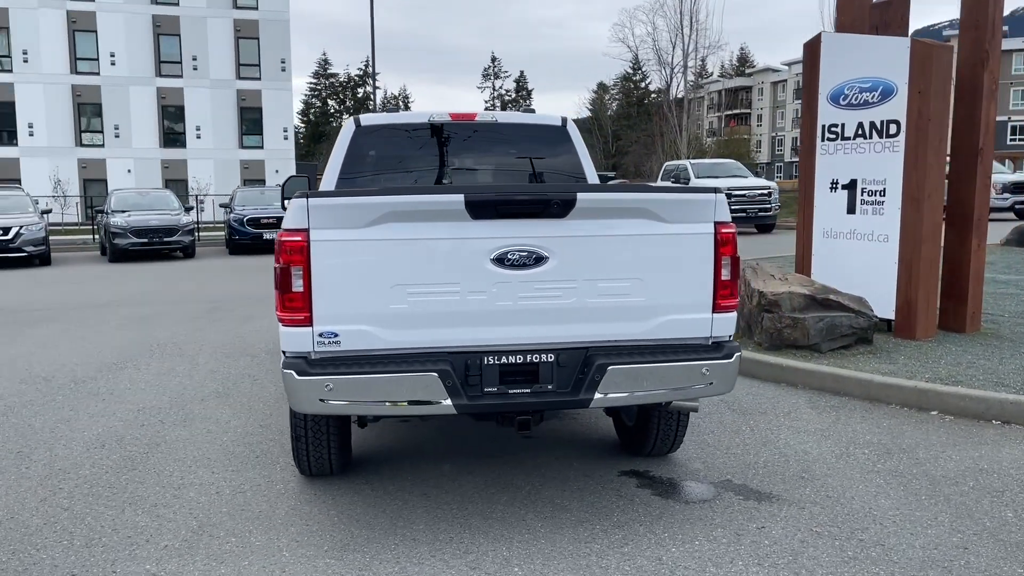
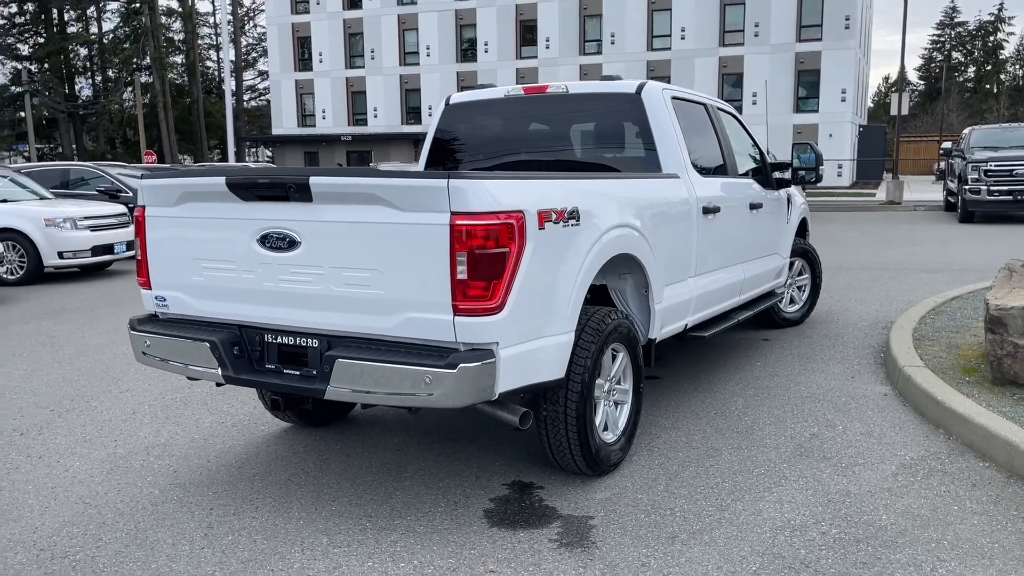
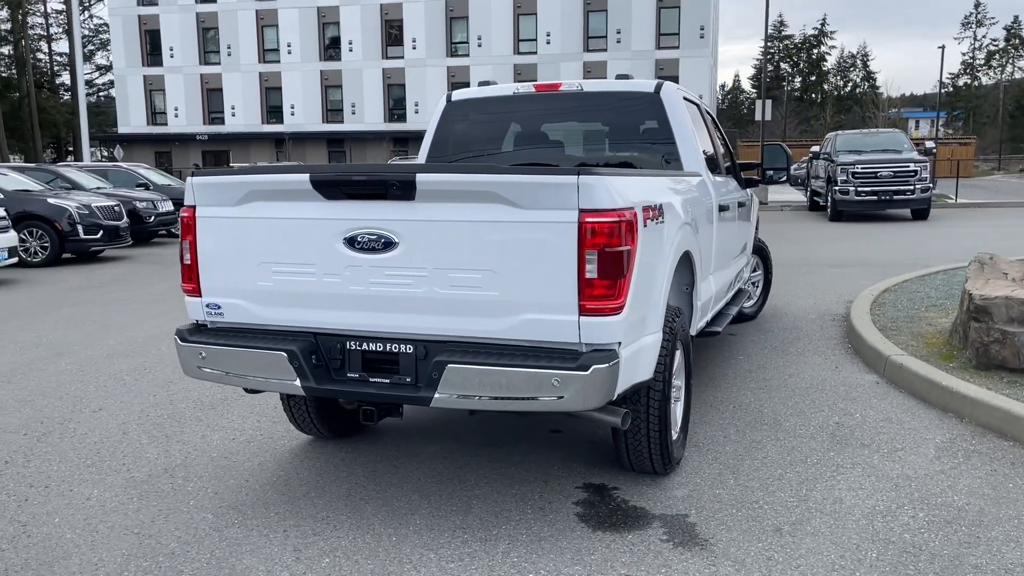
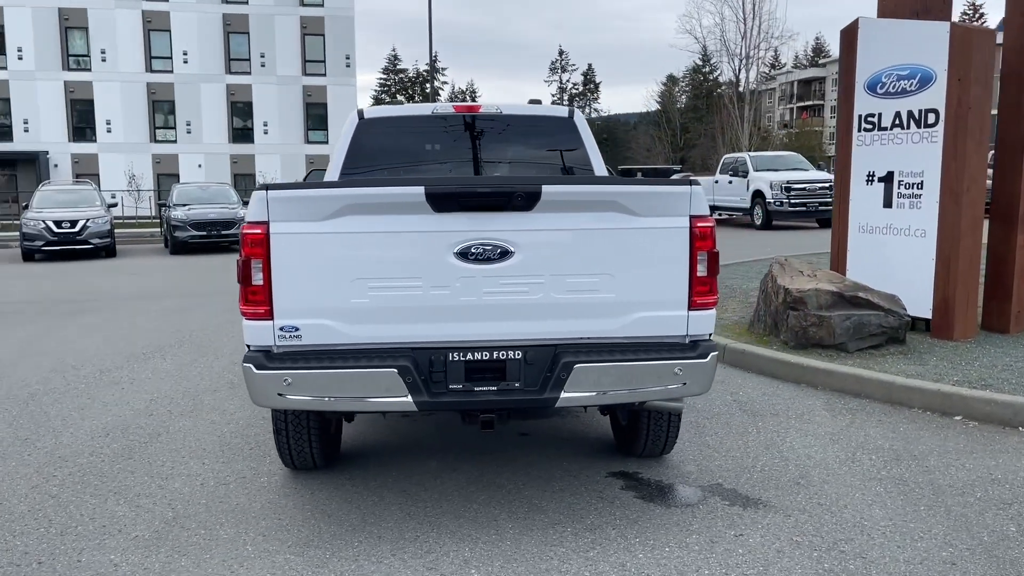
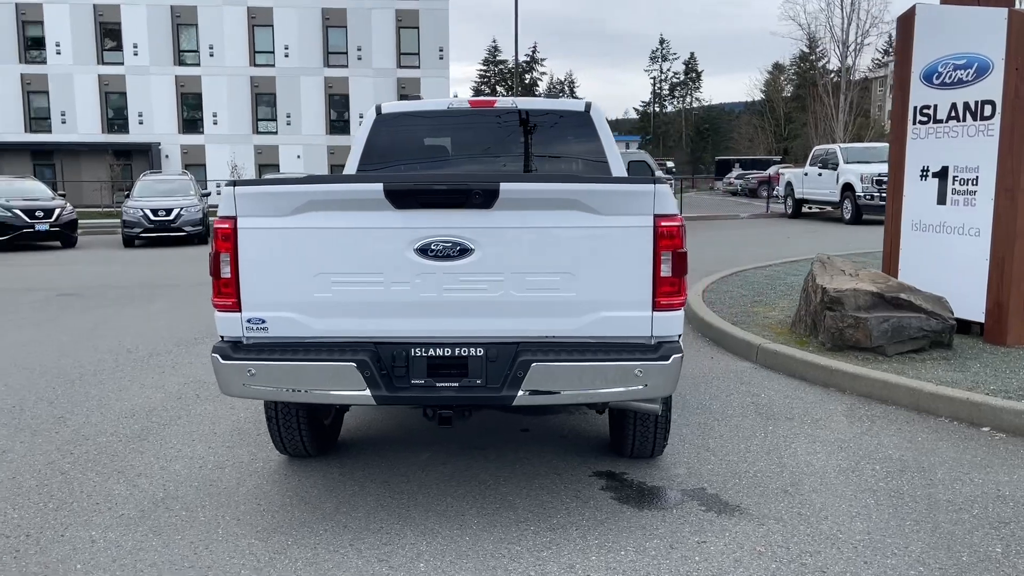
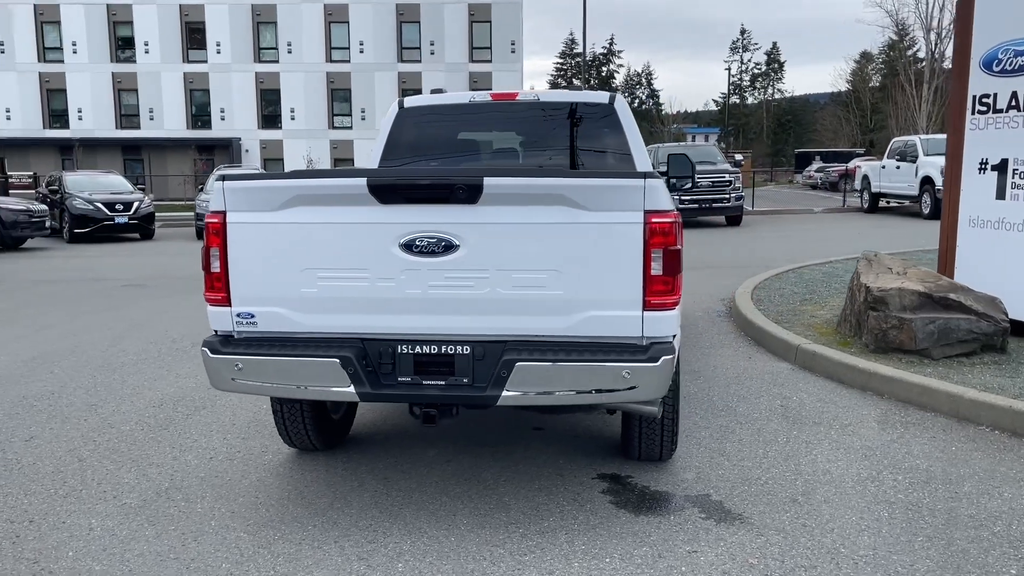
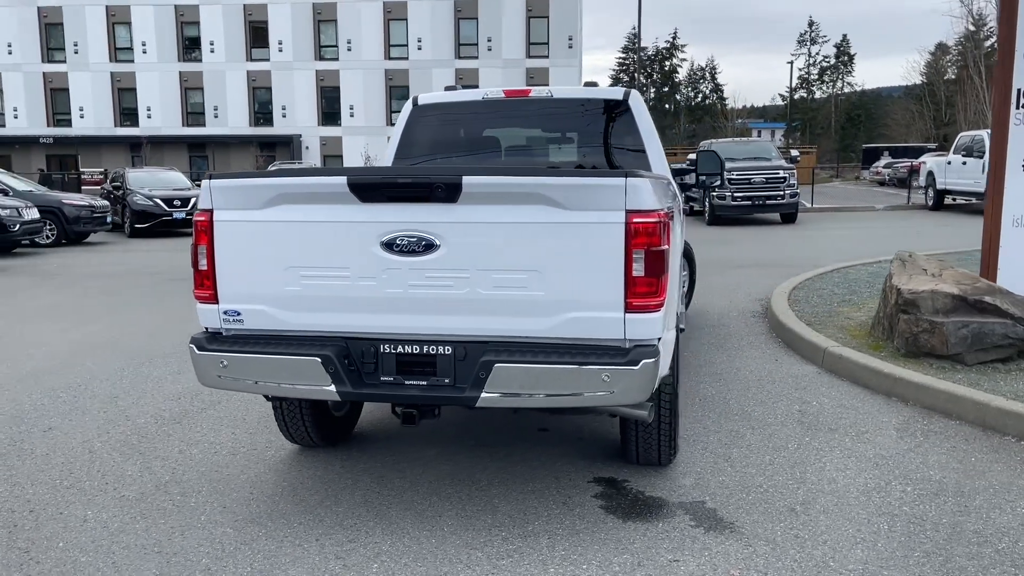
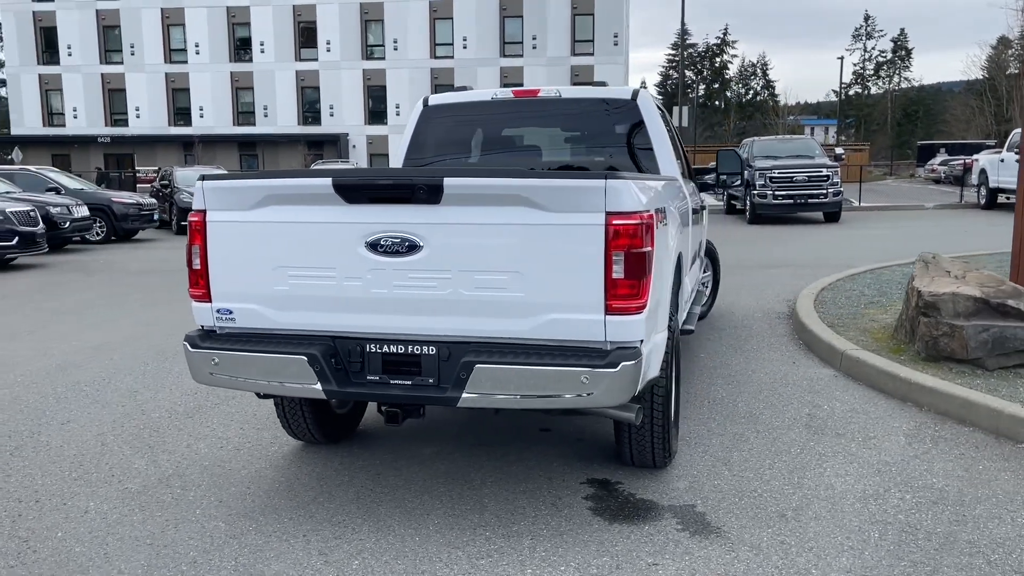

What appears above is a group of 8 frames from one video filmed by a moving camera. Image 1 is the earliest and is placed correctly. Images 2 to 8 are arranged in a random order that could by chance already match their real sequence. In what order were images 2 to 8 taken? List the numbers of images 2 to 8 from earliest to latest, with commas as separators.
4, 5, 6, 7, 8, 3, 2
